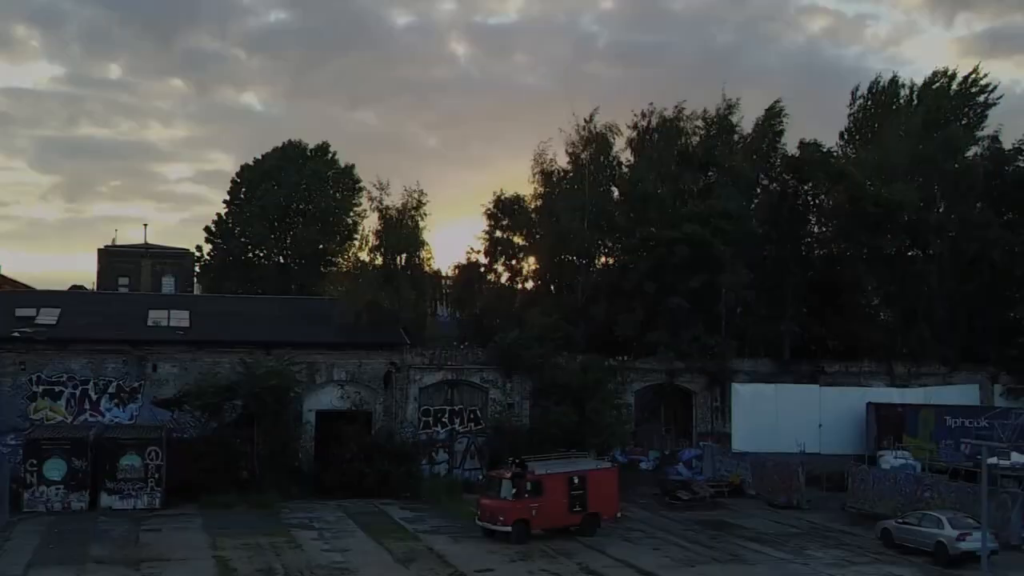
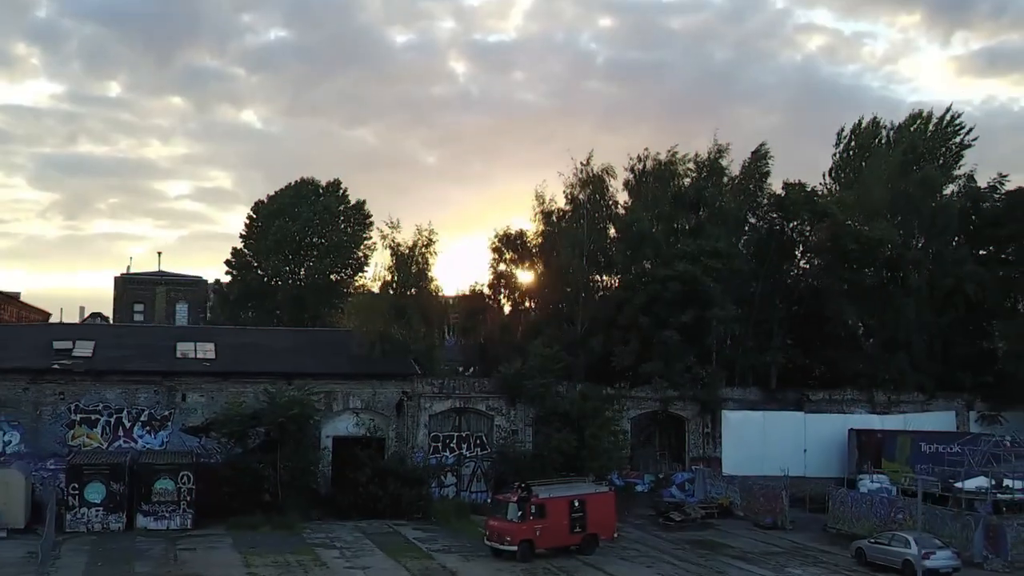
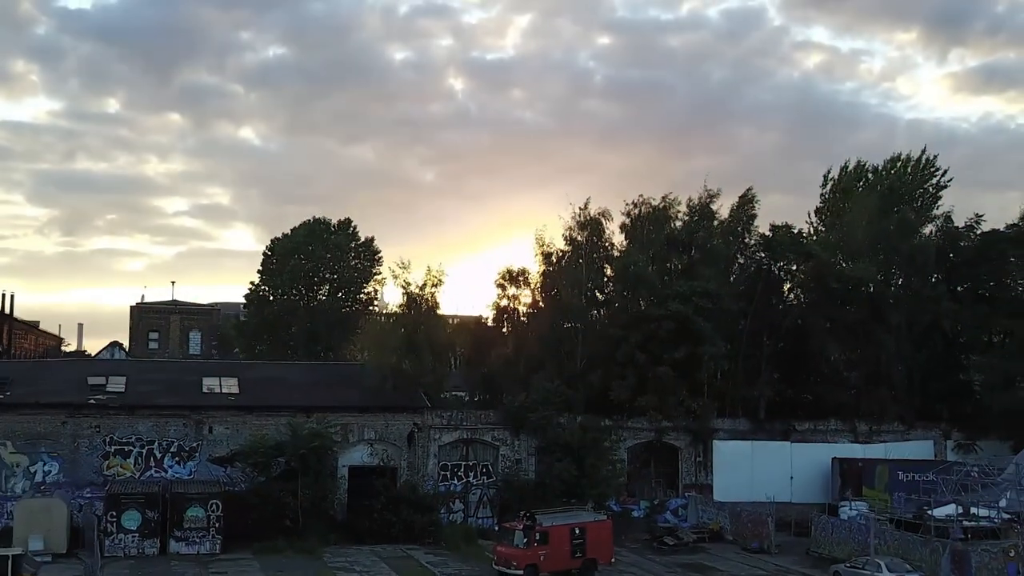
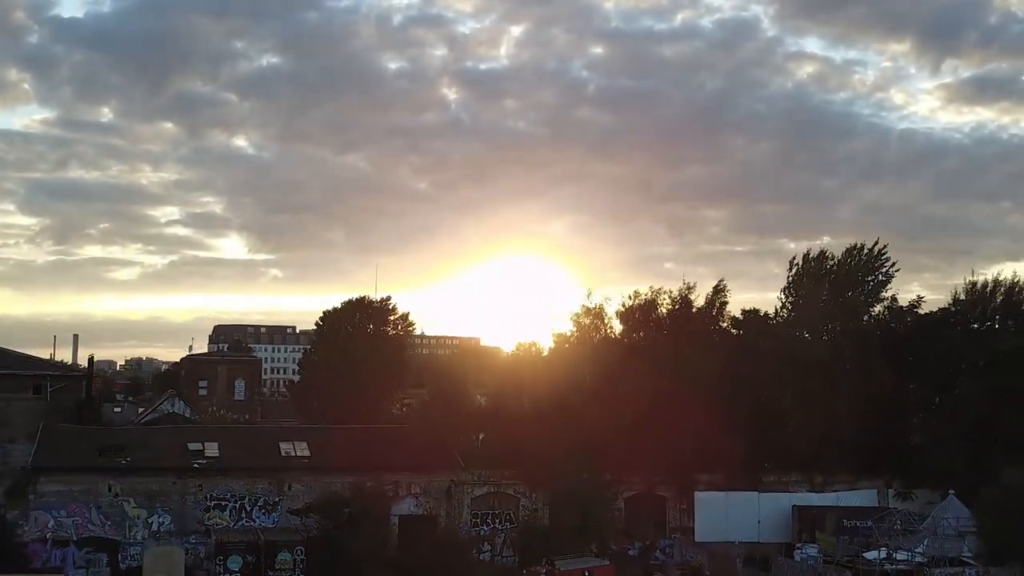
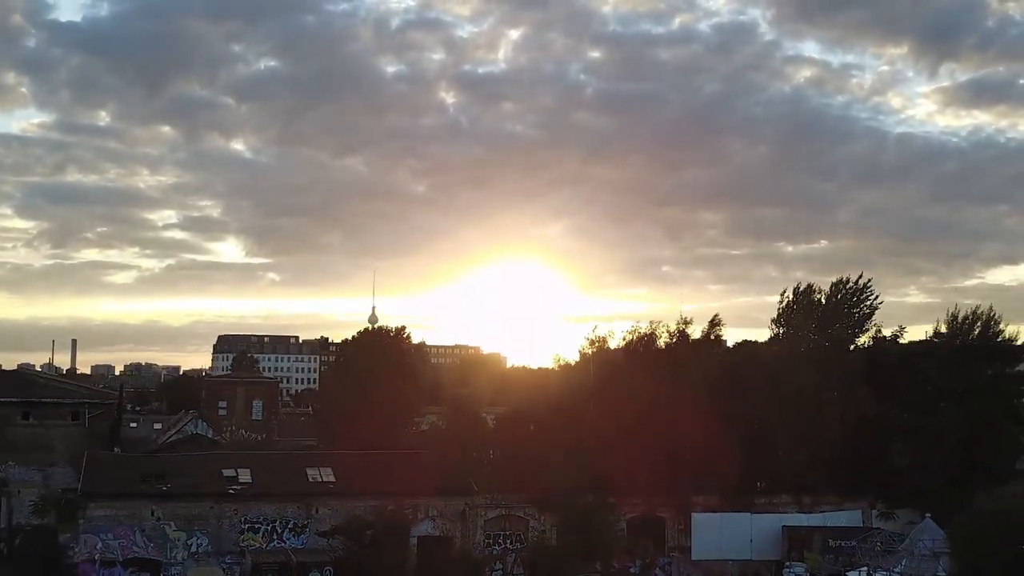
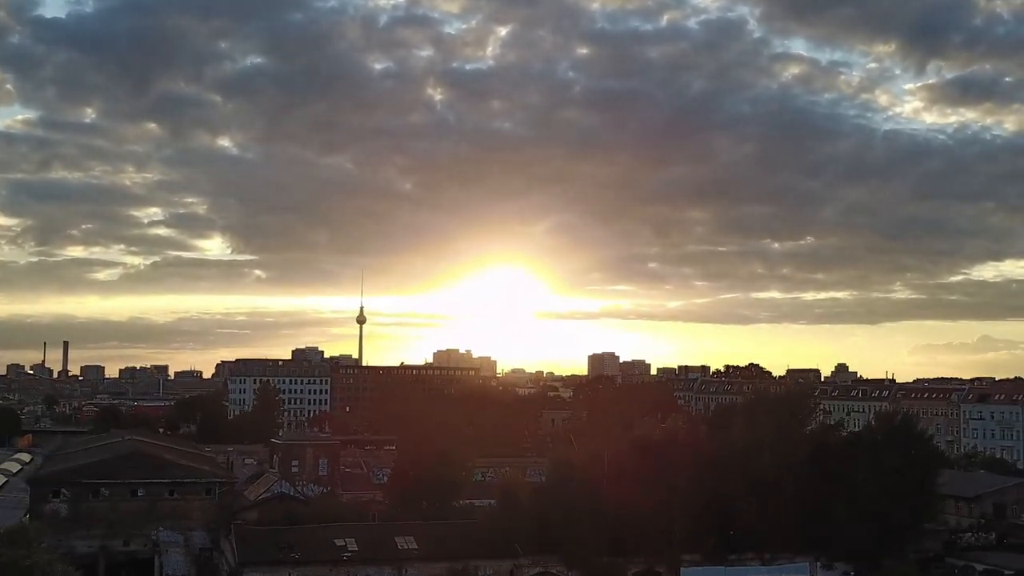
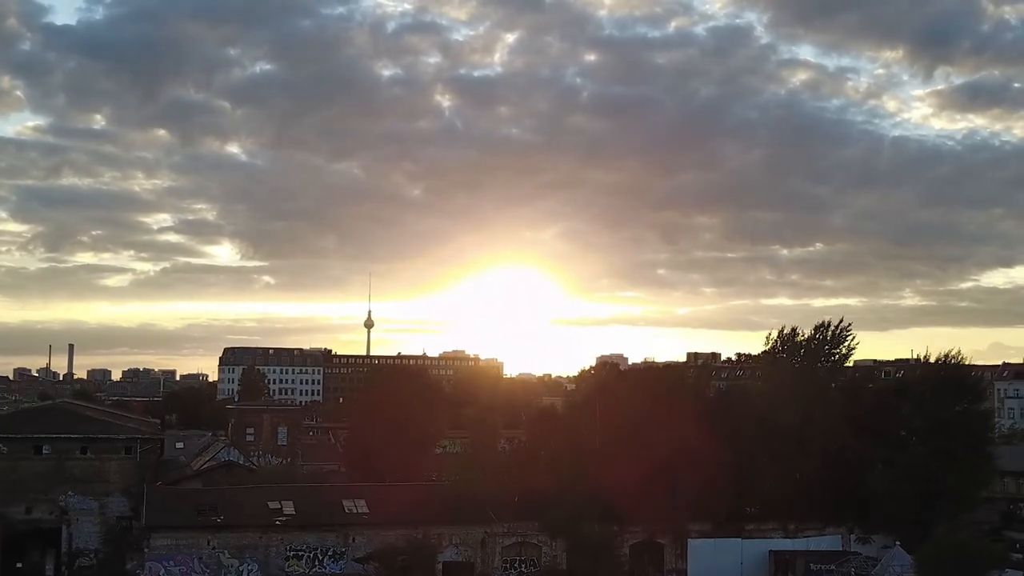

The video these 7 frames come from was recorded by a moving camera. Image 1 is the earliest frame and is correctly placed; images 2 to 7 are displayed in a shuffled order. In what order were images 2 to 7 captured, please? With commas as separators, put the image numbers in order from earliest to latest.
2, 3, 4, 5, 7, 6
